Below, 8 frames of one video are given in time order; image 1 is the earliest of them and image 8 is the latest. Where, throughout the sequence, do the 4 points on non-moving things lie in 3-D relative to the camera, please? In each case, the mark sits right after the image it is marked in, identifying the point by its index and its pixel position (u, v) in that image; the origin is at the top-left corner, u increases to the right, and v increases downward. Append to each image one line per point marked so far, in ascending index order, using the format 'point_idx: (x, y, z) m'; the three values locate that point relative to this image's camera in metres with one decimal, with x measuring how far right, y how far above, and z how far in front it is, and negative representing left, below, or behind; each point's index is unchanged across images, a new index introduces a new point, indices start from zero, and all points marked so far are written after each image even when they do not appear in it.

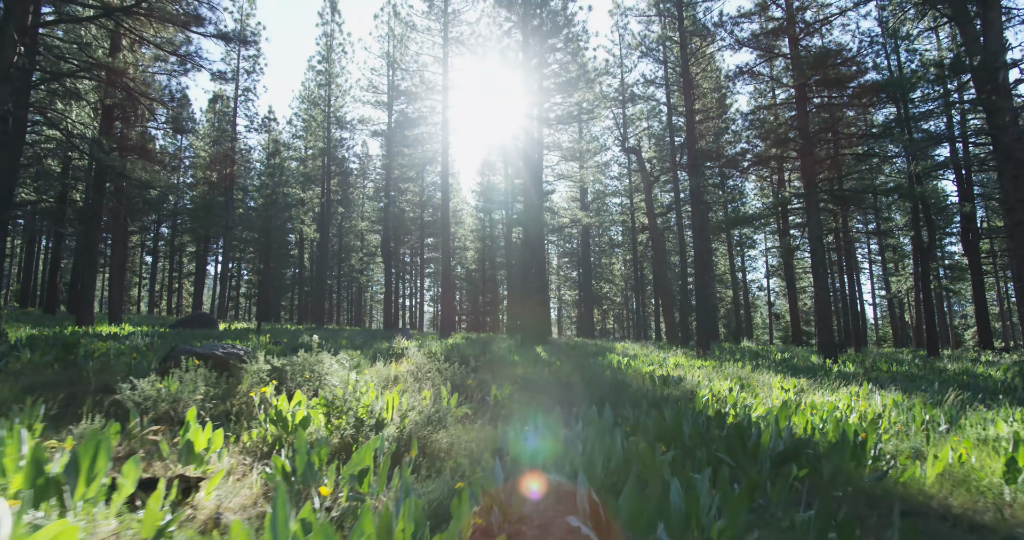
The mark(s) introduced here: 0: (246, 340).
0: (-5.2, -1.4, +9.9) m
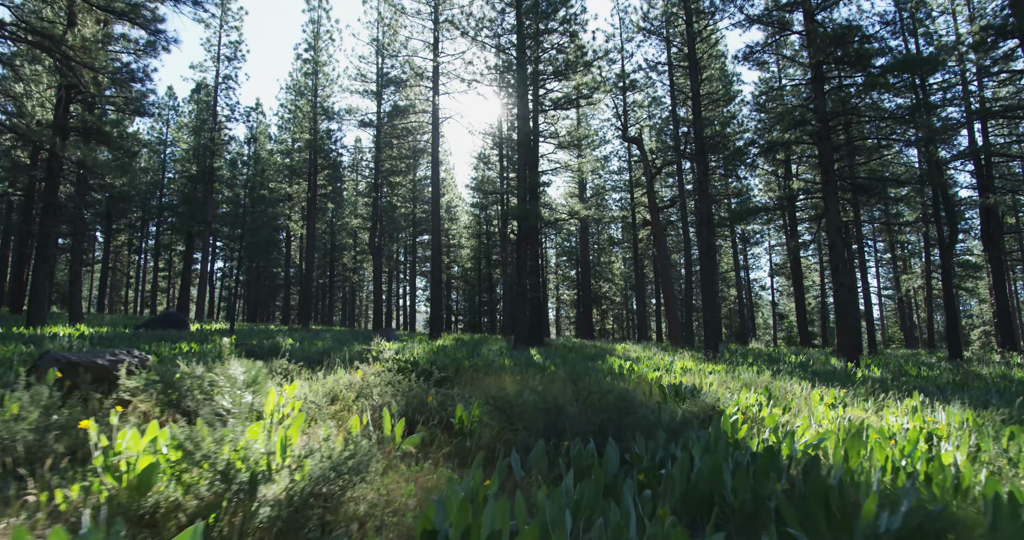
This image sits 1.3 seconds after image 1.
0: (-5.4, -1.3, +8.9) m
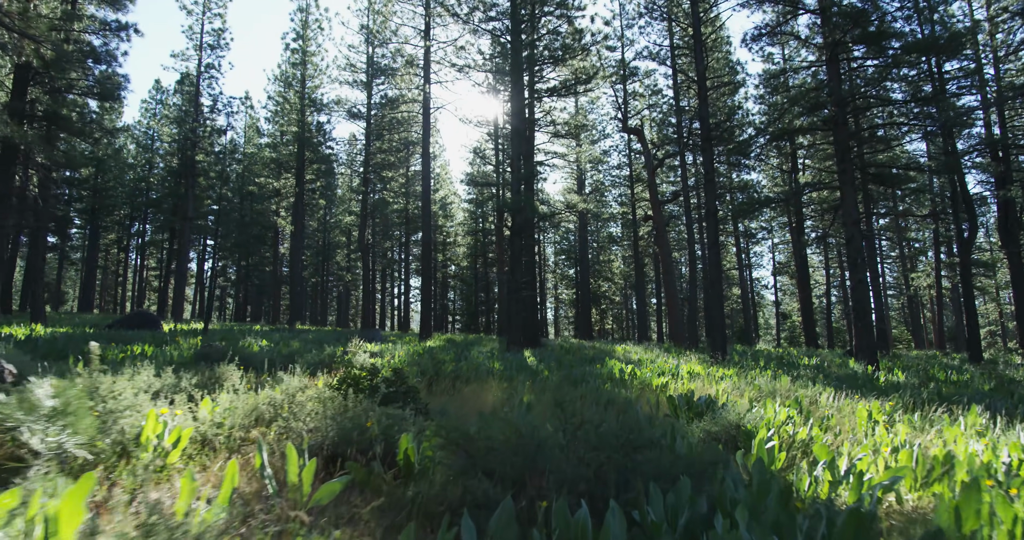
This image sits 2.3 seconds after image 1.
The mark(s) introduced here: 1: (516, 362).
0: (-5.5, -1.2, +8.2) m
1: (+0.1, -1.5, +8.5) m
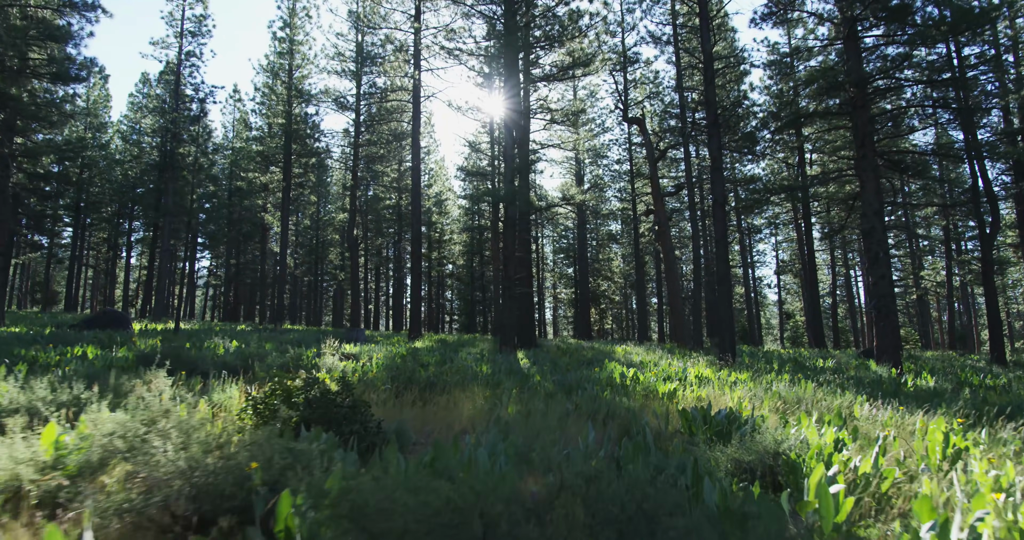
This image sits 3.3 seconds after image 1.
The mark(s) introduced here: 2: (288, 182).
0: (-5.7, -1.1, +7.4) m
1: (-0.1, -1.4, +7.7) m
2: (-8.7, +3.4, +19.7) m
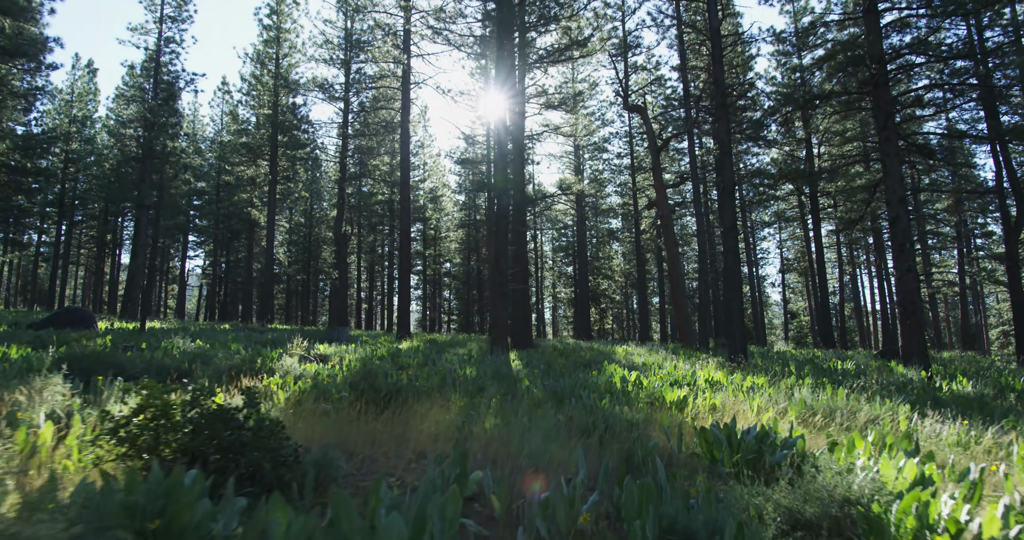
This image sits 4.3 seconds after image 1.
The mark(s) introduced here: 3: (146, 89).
0: (-5.8, -1.0, +6.6) m
1: (-0.2, -1.3, +7.0) m
2: (-8.8, +3.5, +18.9) m
3: (-12.9, +6.3, +17.9) m
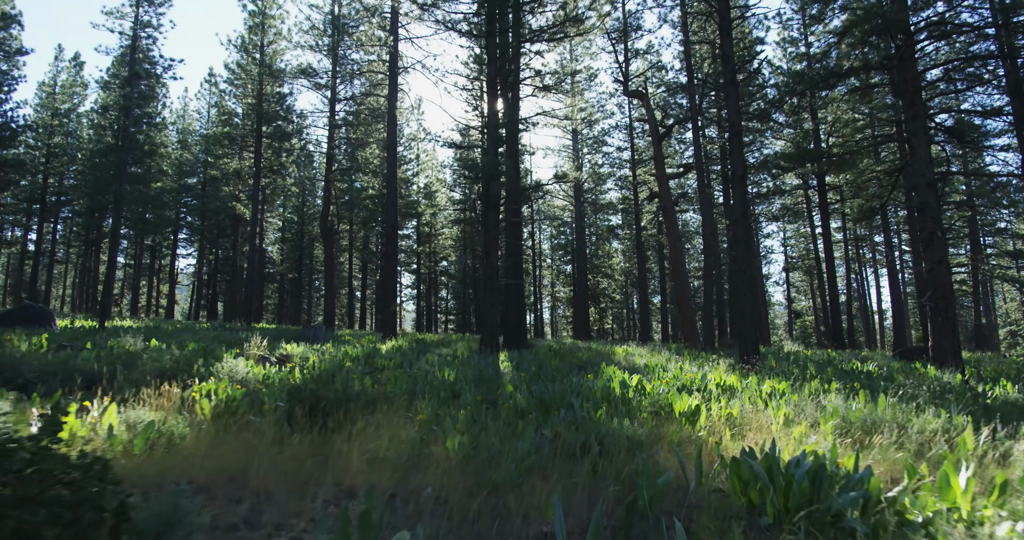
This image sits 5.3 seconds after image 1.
0: (-6.0, -0.8, +5.9) m
1: (-0.4, -1.2, +6.2) m
2: (-9.0, +3.6, +18.2) m
3: (-13.0, +6.5, +17.2) m
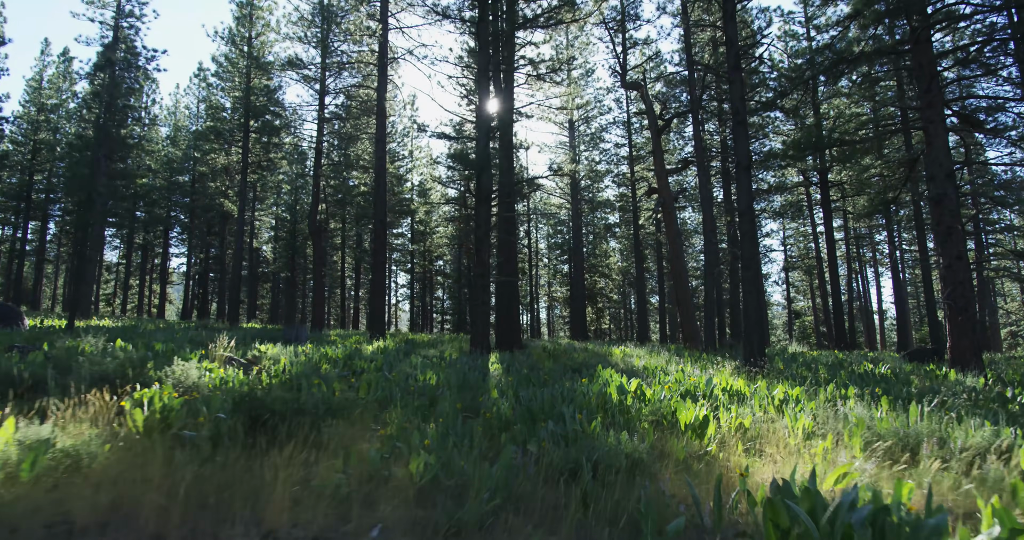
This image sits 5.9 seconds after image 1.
0: (-6.1, -0.8, +5.4) m
1: (-0.5, -1.2, +5.7) m
2: (-9.2, +3.7, +17.7) m
3: (-13.2, +6.5, +16.6) m
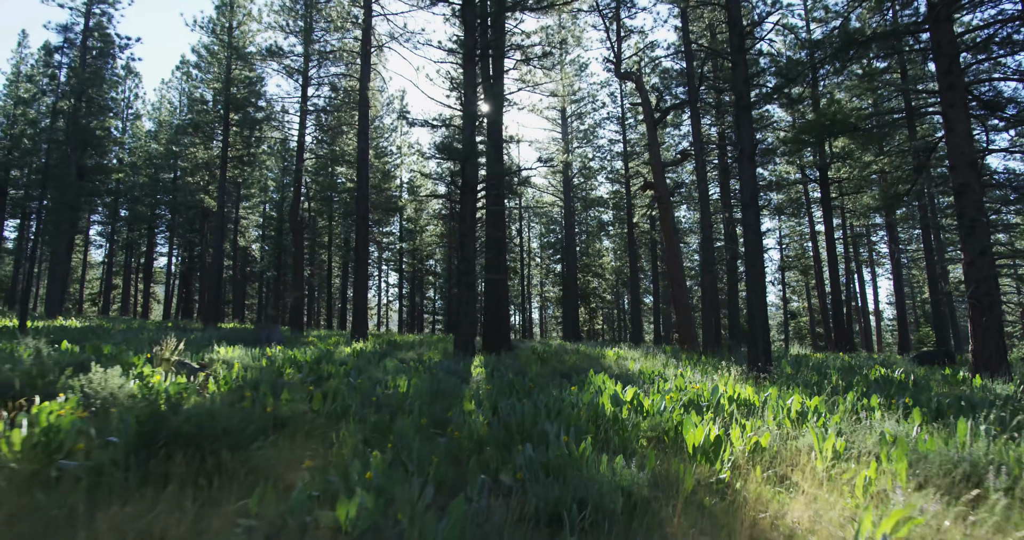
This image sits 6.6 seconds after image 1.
0: (-6.3, -0.7, +4.7) m
1: (-0.7, -1.1, +5.1) m
2: (-9.5, +3.7, +17.0) m
3: (-13.5, +6.6, +15.9) m
